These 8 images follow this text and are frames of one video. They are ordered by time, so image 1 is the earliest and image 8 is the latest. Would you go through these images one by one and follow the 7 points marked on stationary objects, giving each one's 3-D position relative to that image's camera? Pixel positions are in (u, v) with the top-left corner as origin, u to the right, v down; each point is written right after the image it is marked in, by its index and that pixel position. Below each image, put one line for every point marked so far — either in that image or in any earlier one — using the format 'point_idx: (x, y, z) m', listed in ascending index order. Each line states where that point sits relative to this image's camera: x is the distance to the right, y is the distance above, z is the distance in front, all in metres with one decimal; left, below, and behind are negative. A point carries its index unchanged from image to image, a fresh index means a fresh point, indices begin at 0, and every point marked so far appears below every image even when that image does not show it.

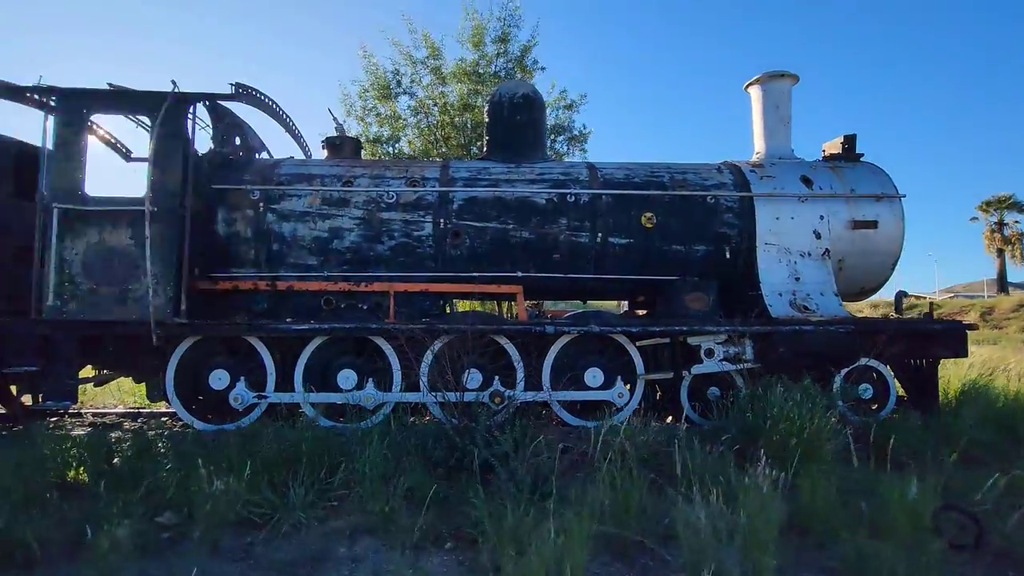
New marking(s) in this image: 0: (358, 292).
0: (-2.0, 0.0, +6.5) m
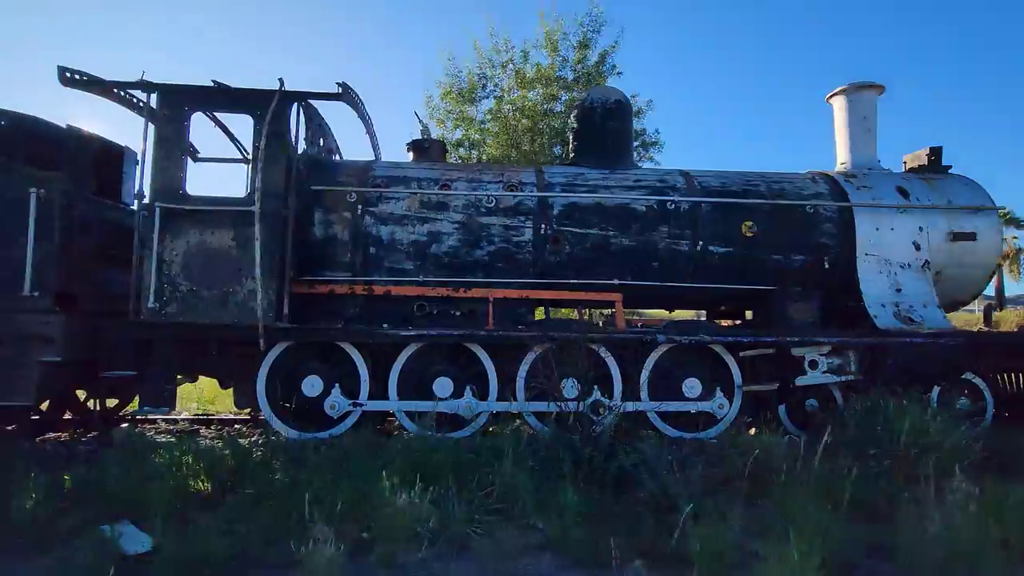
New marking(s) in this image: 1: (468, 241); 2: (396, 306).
0: (-0.7, -0.1, +6.4) m
1: (-0.5, +0.6, +6.3) m
2: (-1.5, -0.2, +6.4) m
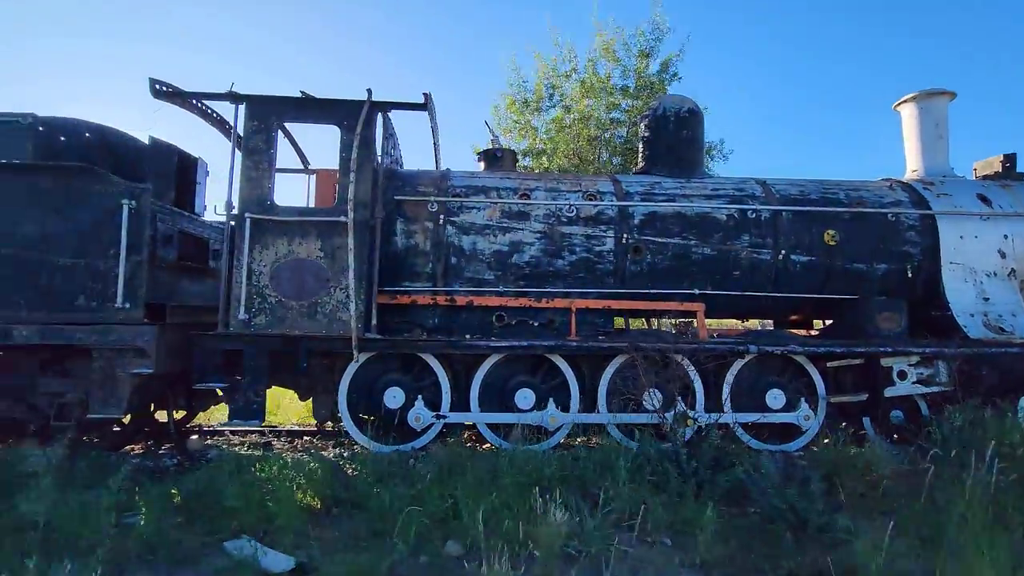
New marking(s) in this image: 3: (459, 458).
0: (+0.3, -0.2, +6.3) m
1: (+0.5, +0.4, +6.3) m
2: (-0.5, -0.3, +6.3) m
3: (-0.5, -1.6, +4.9) m
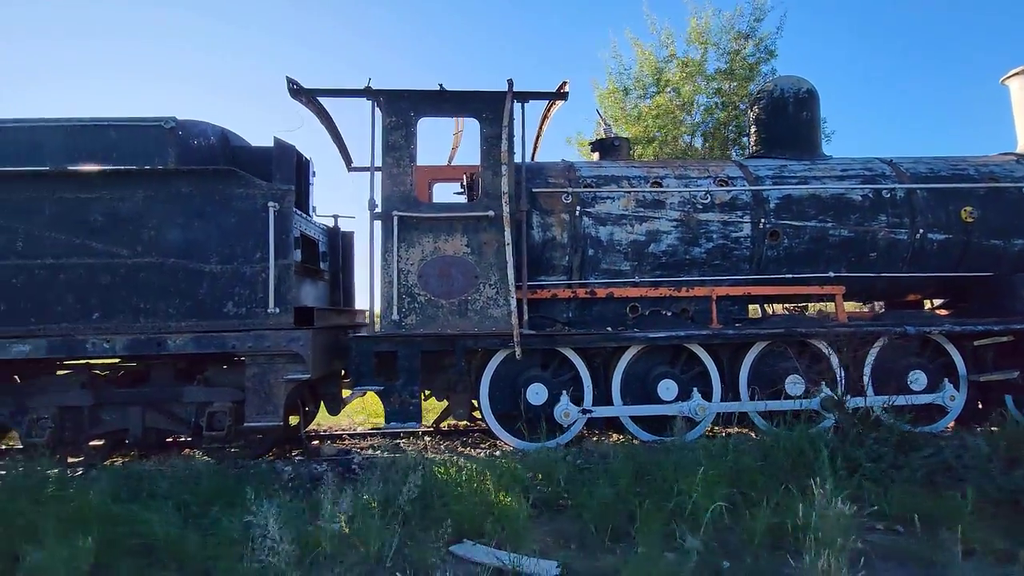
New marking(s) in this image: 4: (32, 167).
0: (+1.9, -0.1, +6.2) m
1: (+2.1, +0.6, +6.2) m
2: (+1.2, -0.2, +6.2) m
3: (+1.2, -1.5, +4.8) m
4: (-4.8, +1.2, +5.2) m
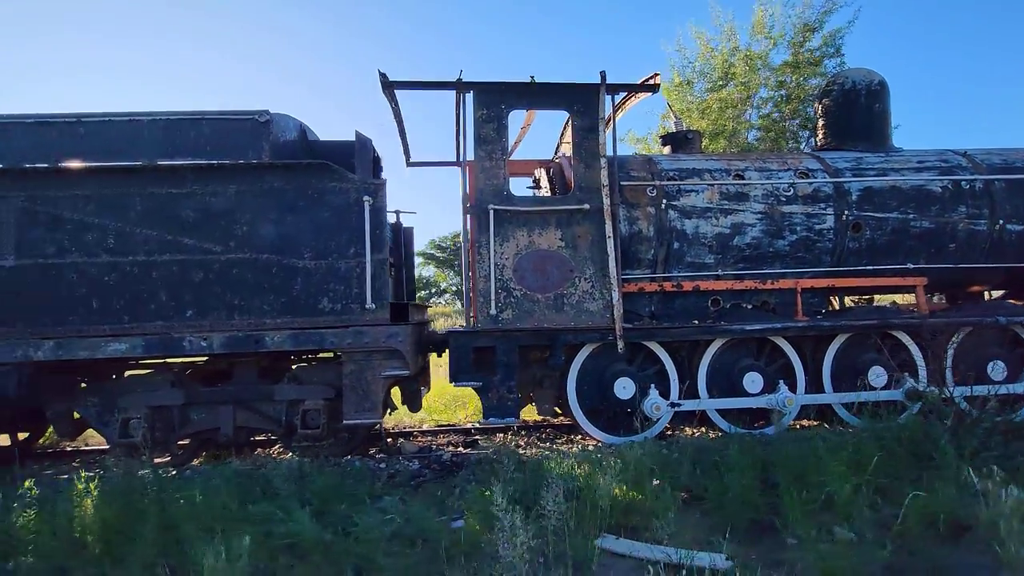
0: (+2.9, 0.0, +6.2) m
1: (+3.1, +0.7, +6.1) m
2: (+2.2, -0.2, +6.2) m
3: (+2.2, -1.5, +4.8) m
4: (-3.8, +1.3, +5.1) m
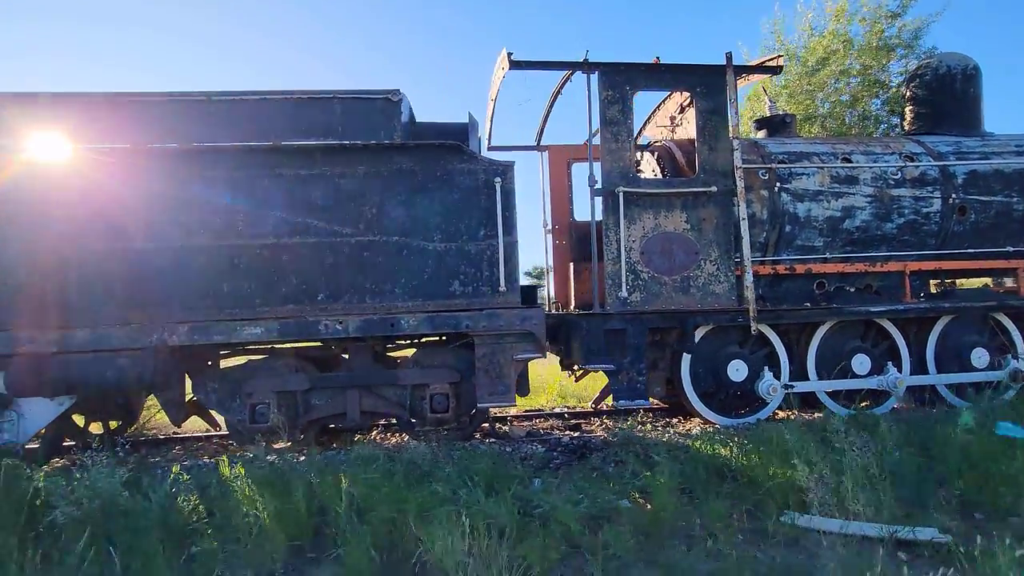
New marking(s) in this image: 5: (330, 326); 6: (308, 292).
0: (+4.2, +0.2, +6.2) m
1: (+4.4, +0.9, +6.2) m
2: (+3.5, 0.0, +6.2) m
3: (+3.5, -1.3, +4.9) m
4: (-2.5, +1.4, +5.0) m
5: (-1.8, -0.4, +5.0) m
6: (-2.0, 0.0, +5.1) m
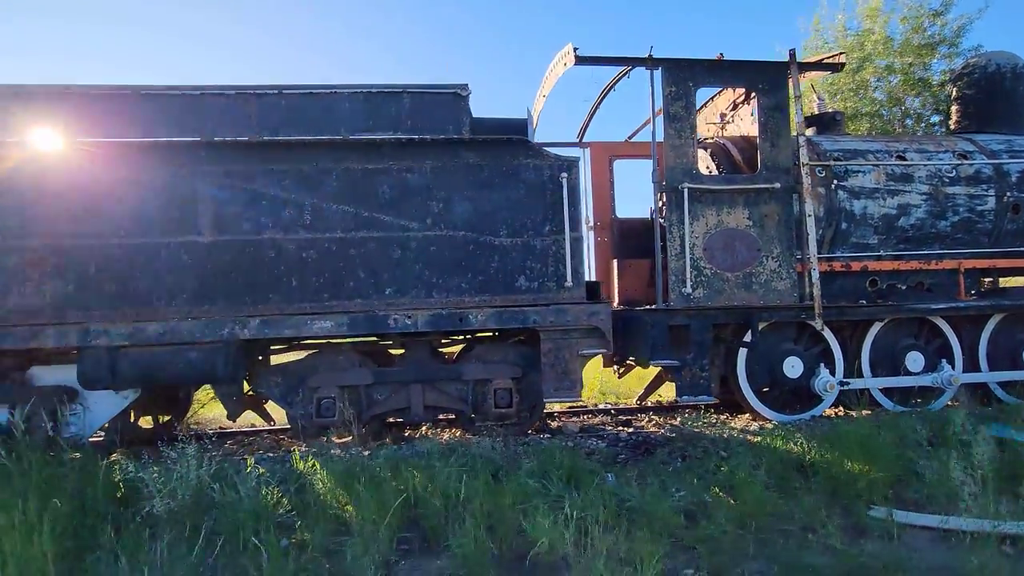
0: (+4.9, +0.2, +6.2) m
1: (+5.0, +0.9, +6.2) m
2: (+4.1, +0.1, +6.2) m
3: (+4.2, -1.3, +4.9) m
4: (-1.8, +1.5, +5.0) m
5: (-1.1, -0.3, +5.0) m
6: (-1.3, 0.0, +5.1) m
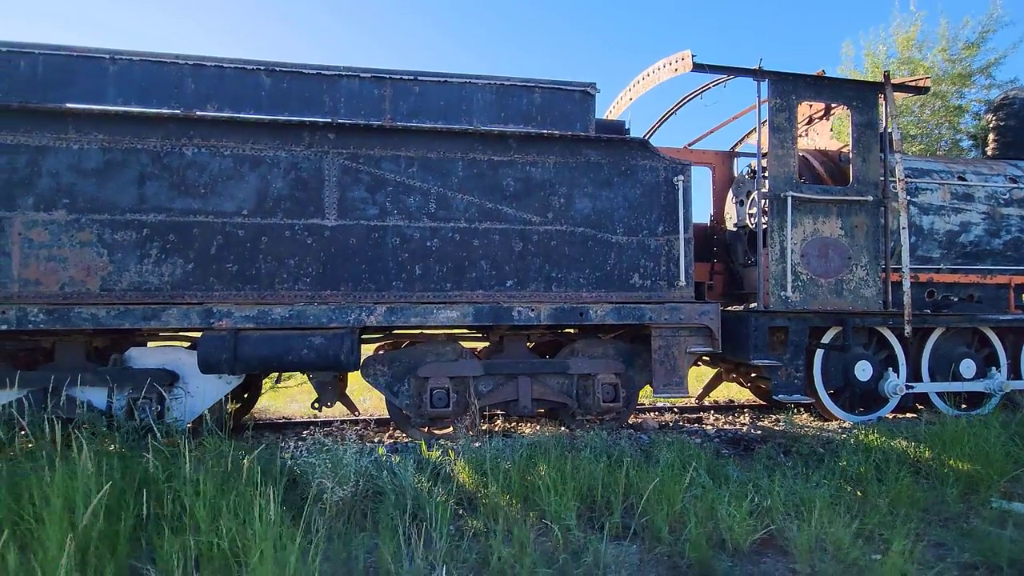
0: (+6.0, +0.1, +6.7) m
1: (+6.2, +0.7, +6.7) m
2: (+5.2, 0.0, +6.7) m
3: (+5.3, -1.4, +5.3) m
4: (-0.5, +1.6, +5.0) m
5: (+0.1, -0.2, +5.0) m
6: (-0.1, +0.1, +5.1) m
